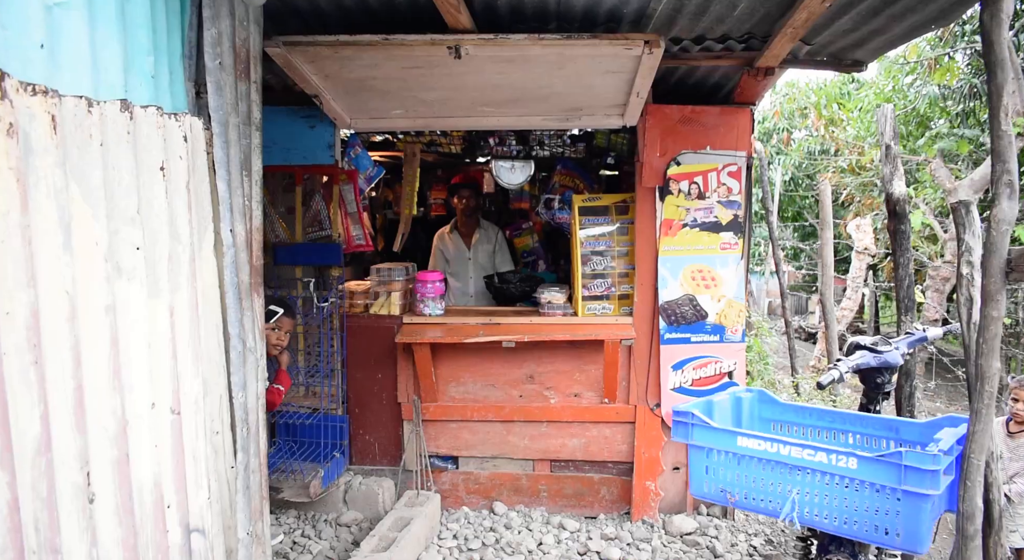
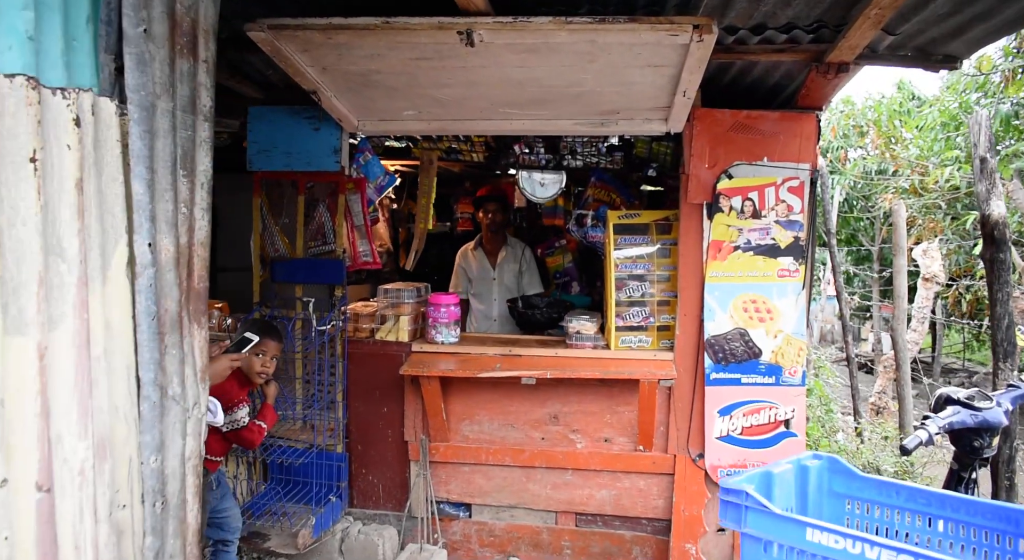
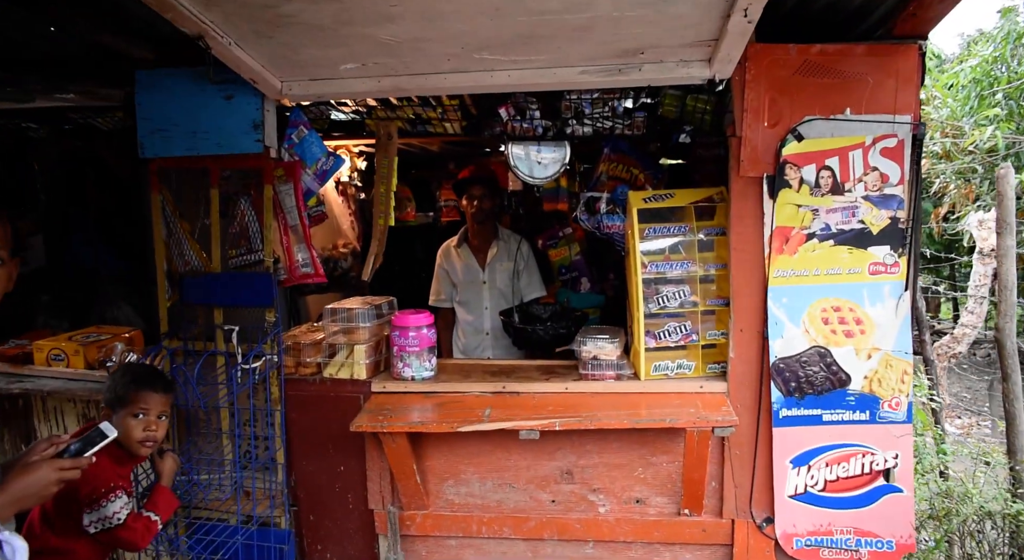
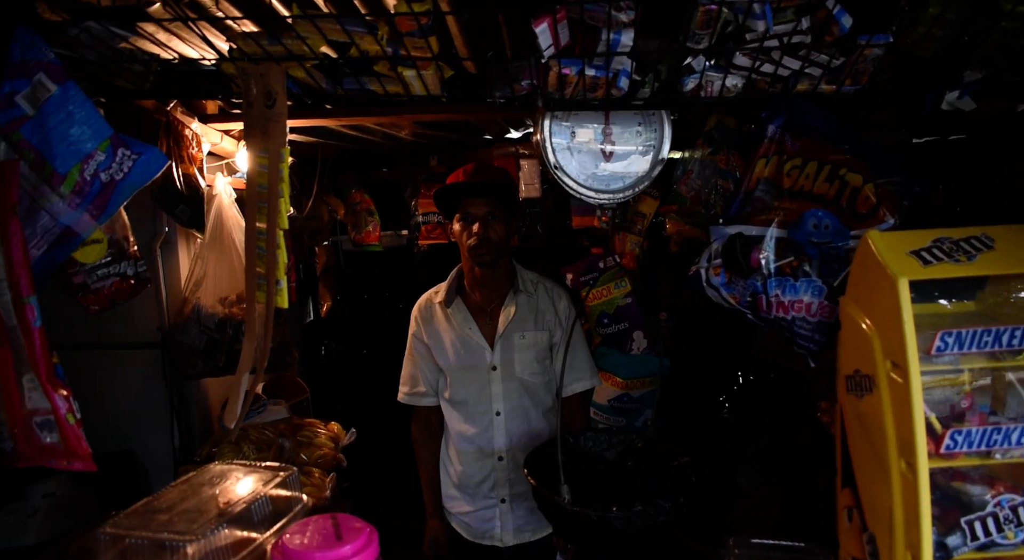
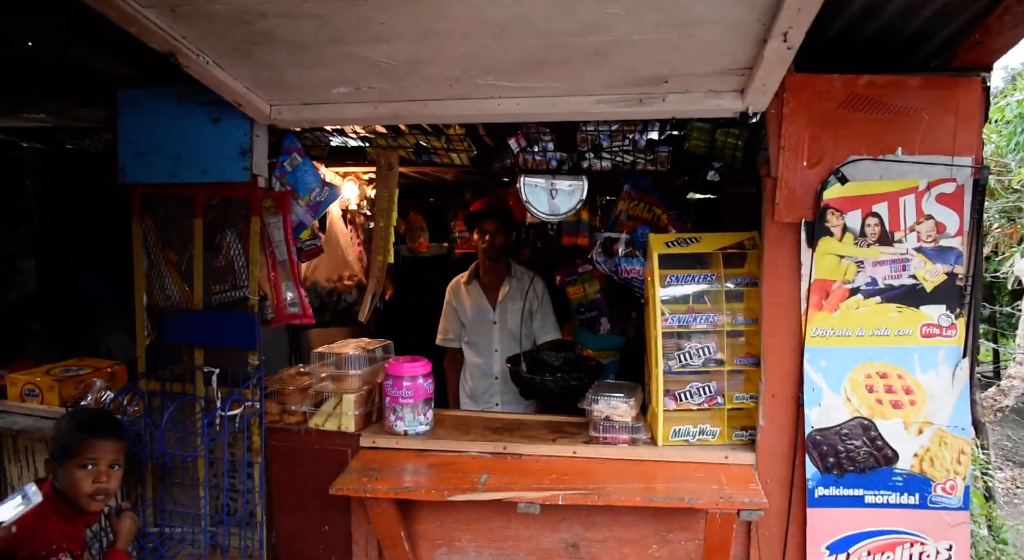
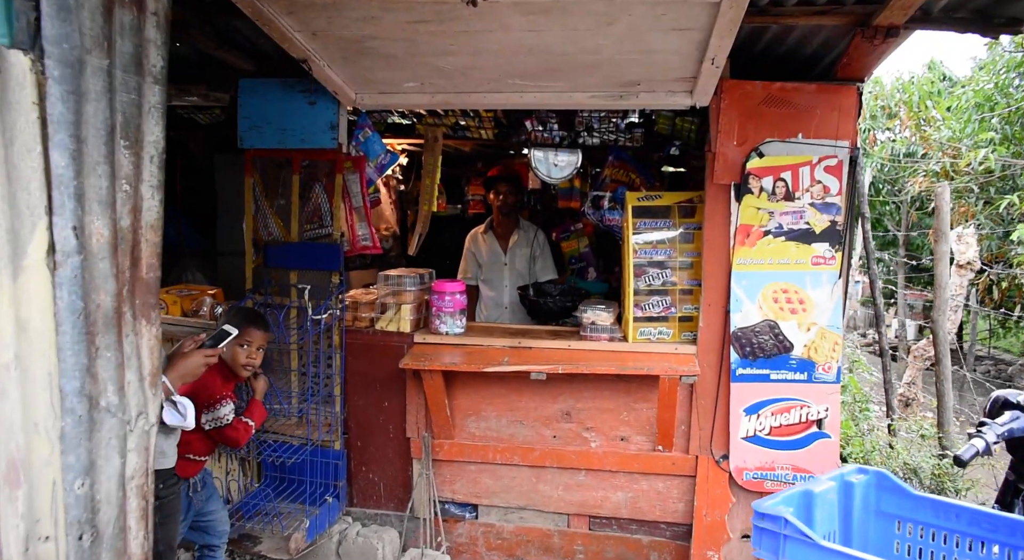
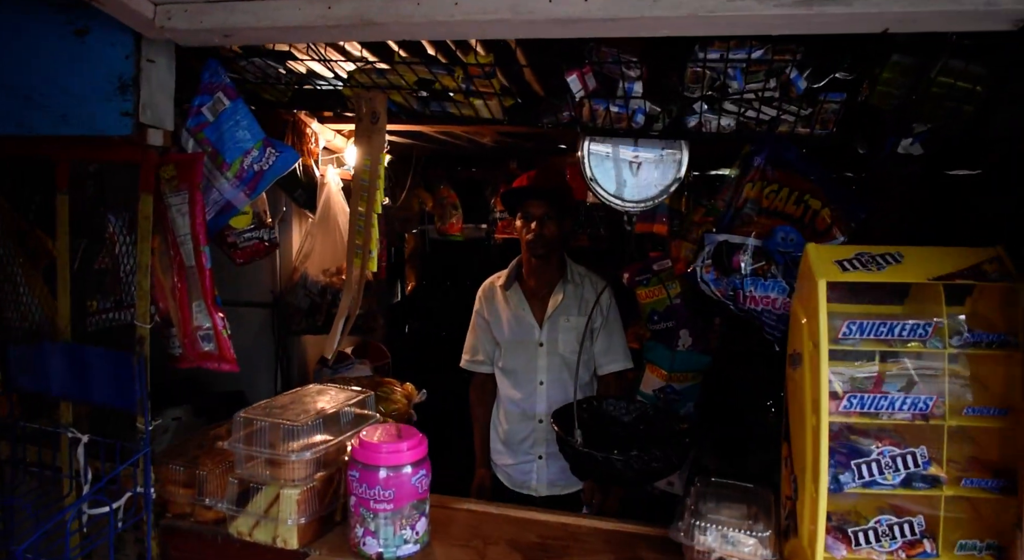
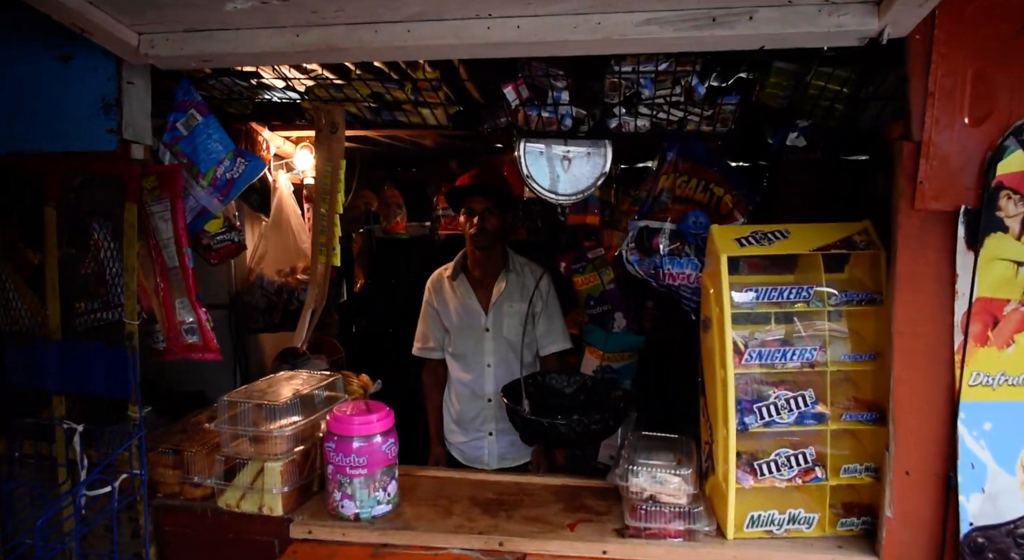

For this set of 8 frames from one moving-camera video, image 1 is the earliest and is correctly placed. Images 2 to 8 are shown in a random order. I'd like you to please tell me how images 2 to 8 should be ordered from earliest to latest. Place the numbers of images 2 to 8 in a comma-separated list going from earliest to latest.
2, 6, 3, 5, 8, 7, 4
